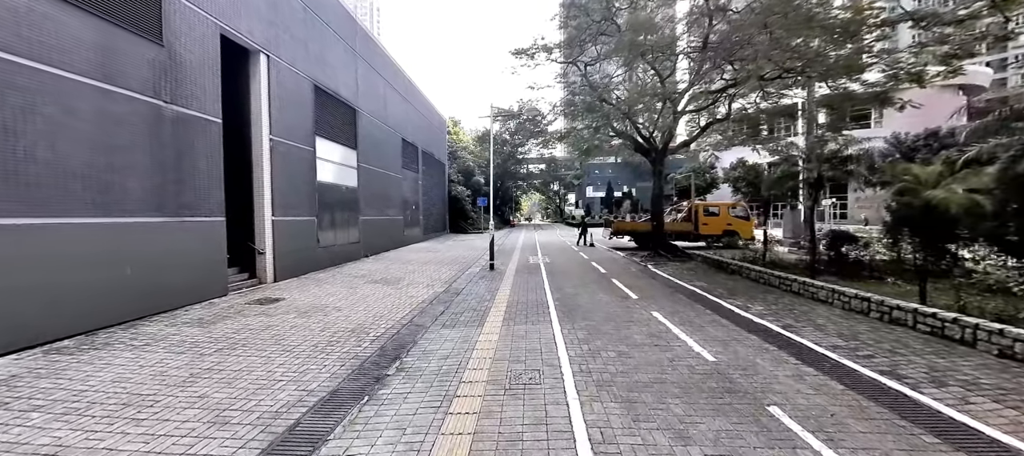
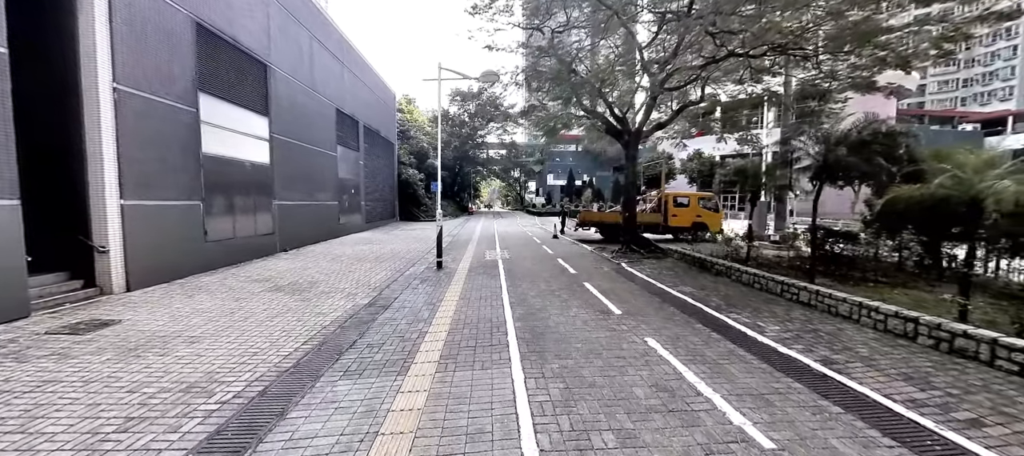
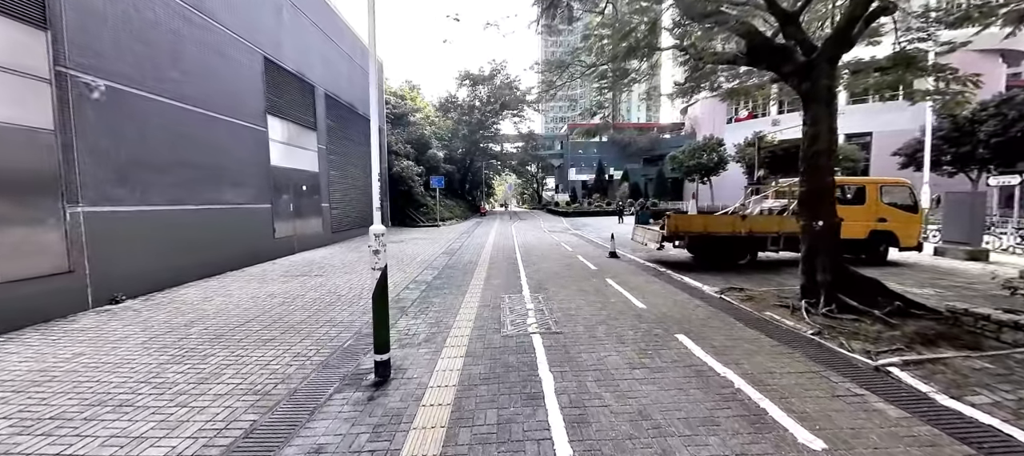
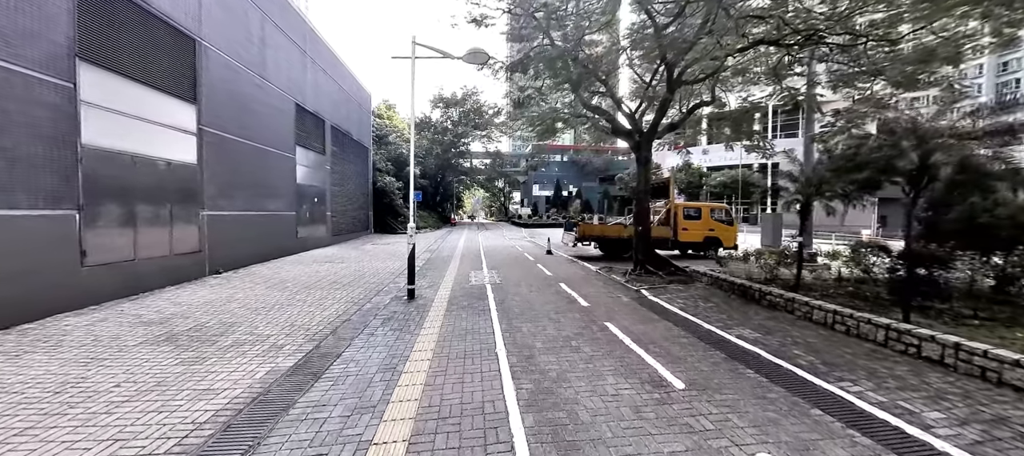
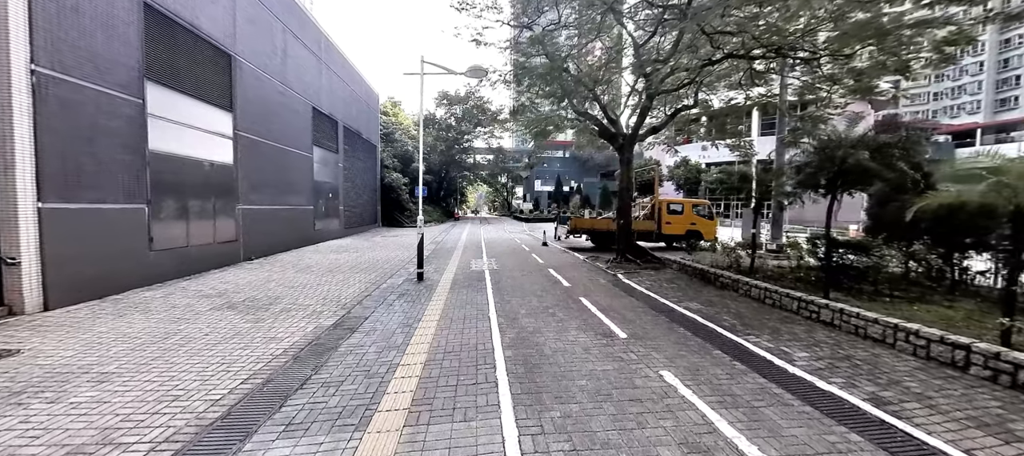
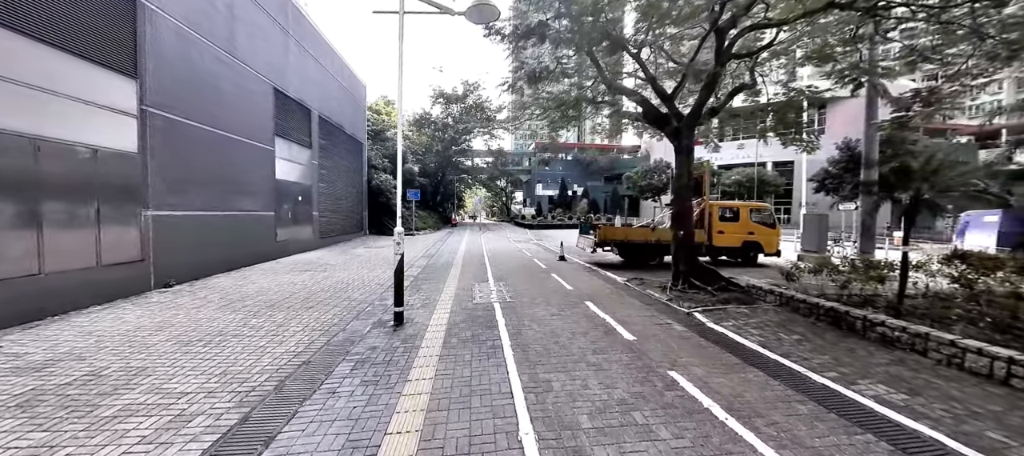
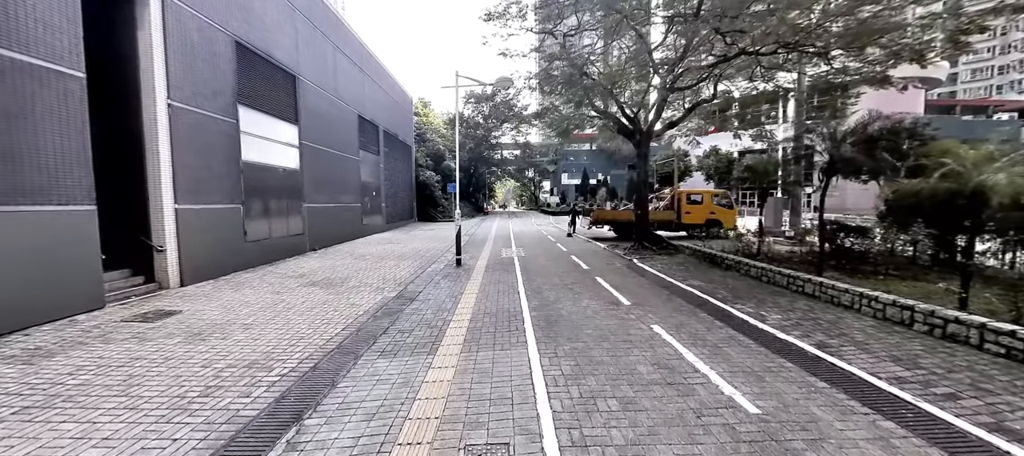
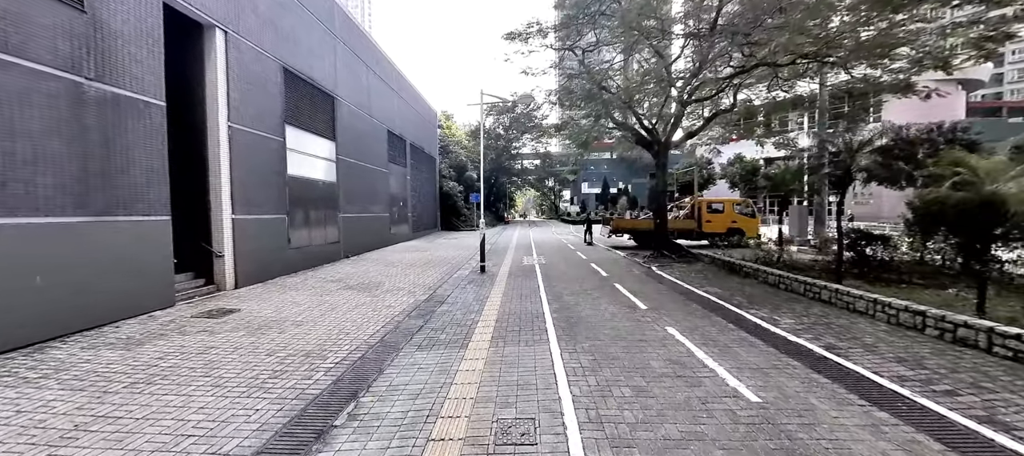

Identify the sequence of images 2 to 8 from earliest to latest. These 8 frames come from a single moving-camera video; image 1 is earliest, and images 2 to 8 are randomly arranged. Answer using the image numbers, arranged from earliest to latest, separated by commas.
8, 7, 2, 5, 4, 6, 3
